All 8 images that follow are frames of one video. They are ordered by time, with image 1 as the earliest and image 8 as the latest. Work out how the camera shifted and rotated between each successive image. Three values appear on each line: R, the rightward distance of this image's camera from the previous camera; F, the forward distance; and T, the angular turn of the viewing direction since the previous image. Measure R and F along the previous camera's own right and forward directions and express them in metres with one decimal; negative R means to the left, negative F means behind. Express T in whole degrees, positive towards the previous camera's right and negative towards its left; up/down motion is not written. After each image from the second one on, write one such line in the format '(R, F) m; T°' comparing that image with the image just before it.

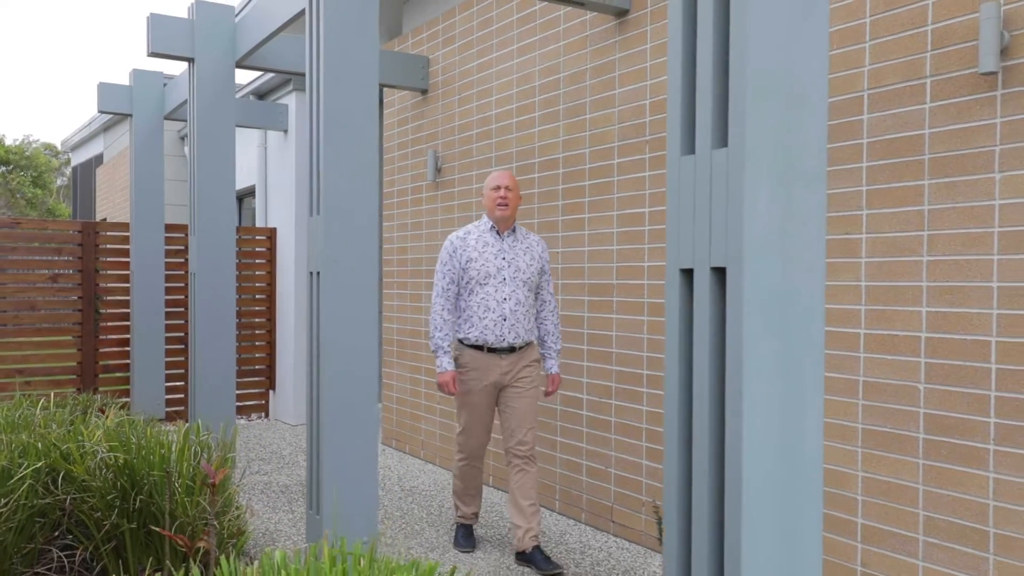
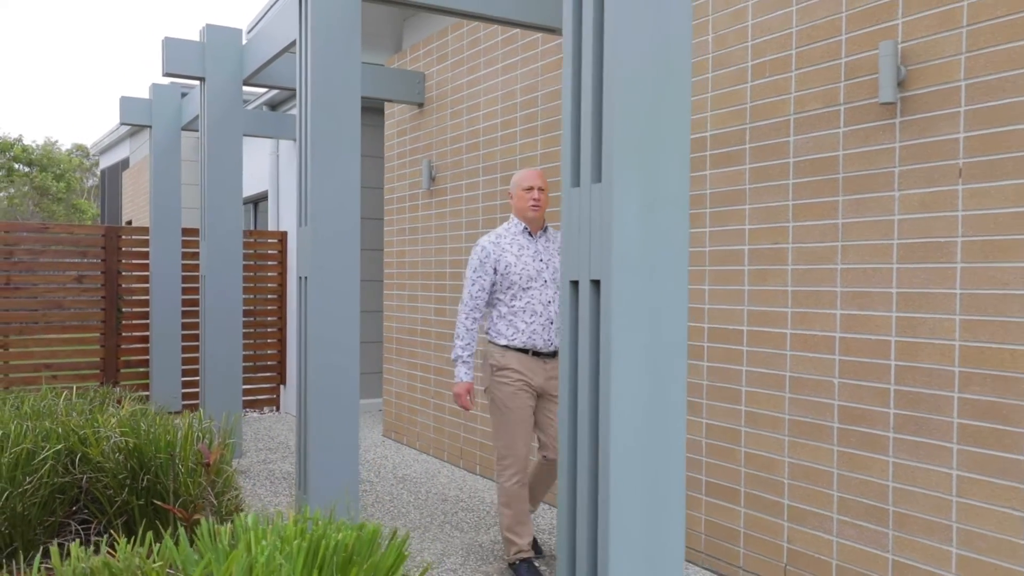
(+0.2, -0.3) m; -2°
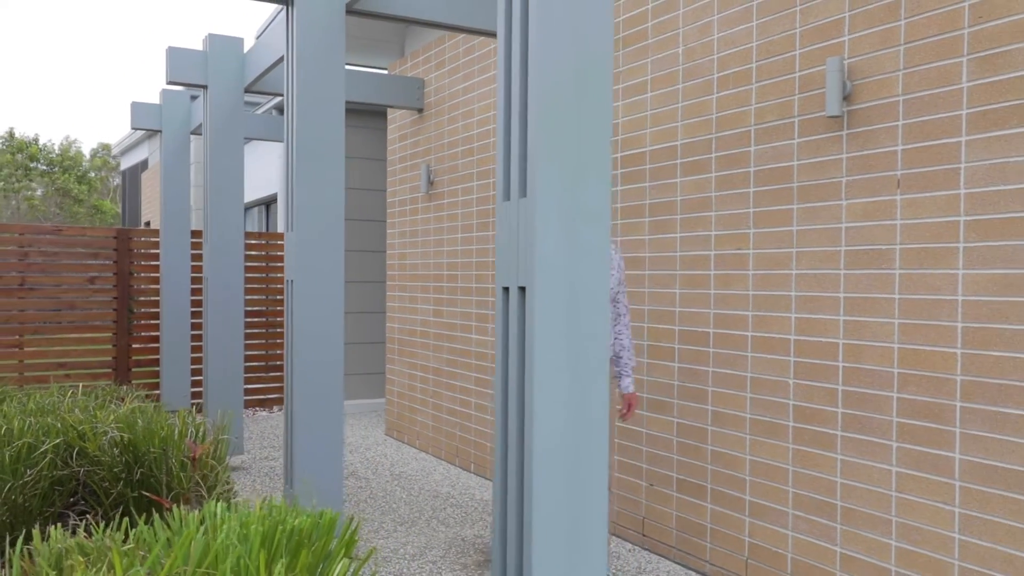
(+0.2, -0.1) m; -2°
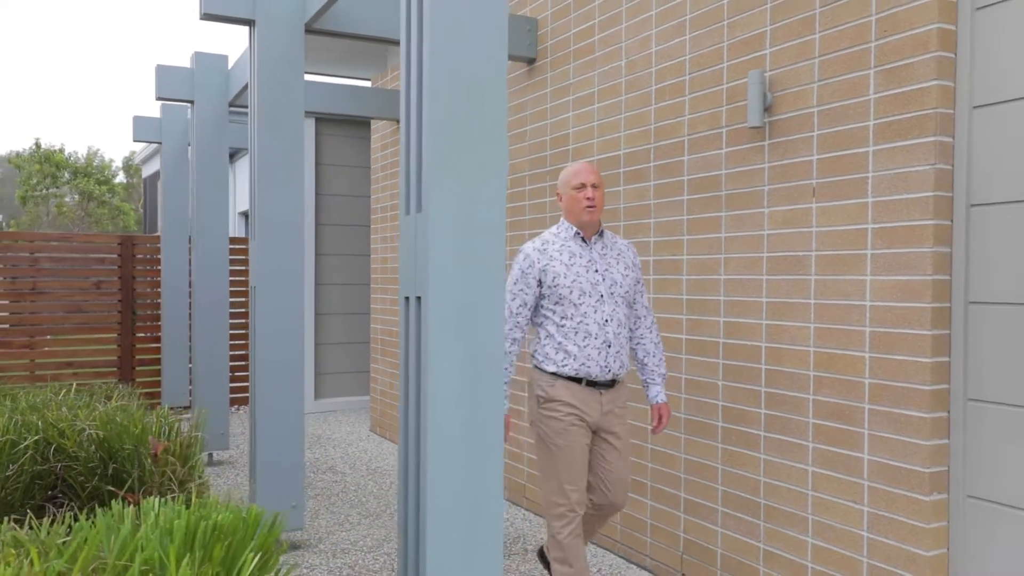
(+0.4, -0.2) m; -2°
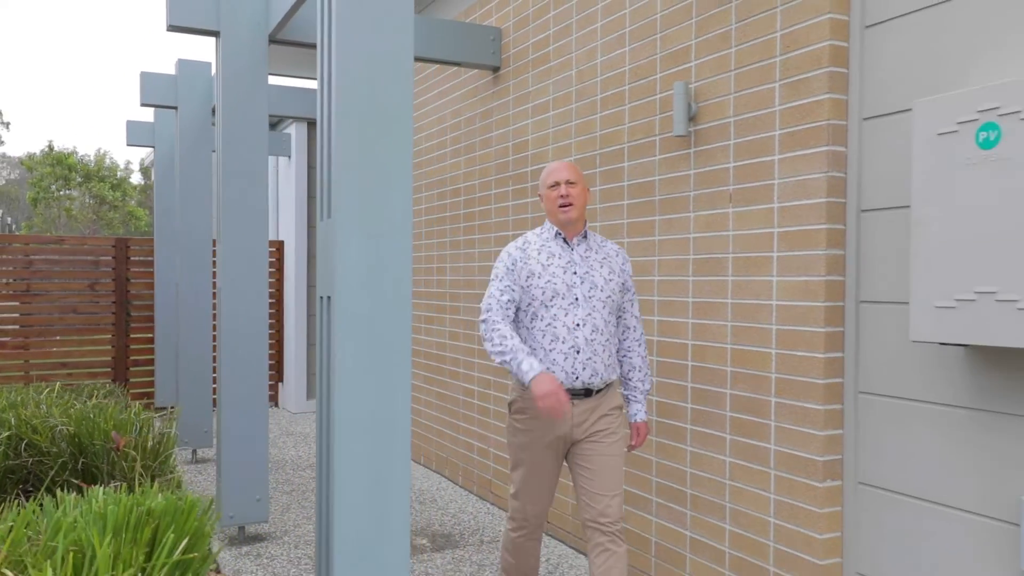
(+0.3, -0.1) m; -1°
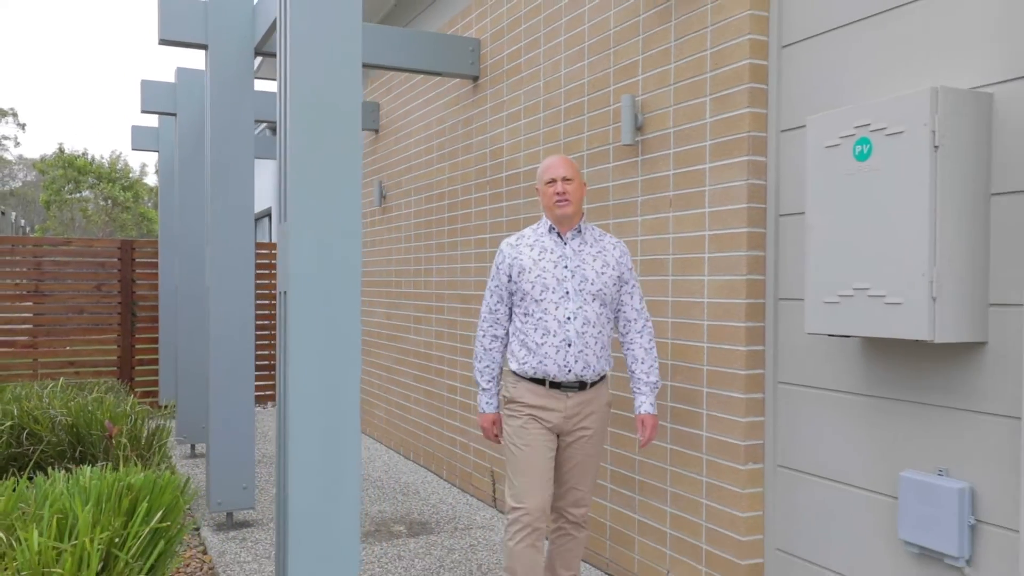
(+0.2, -0.2) m; -1°
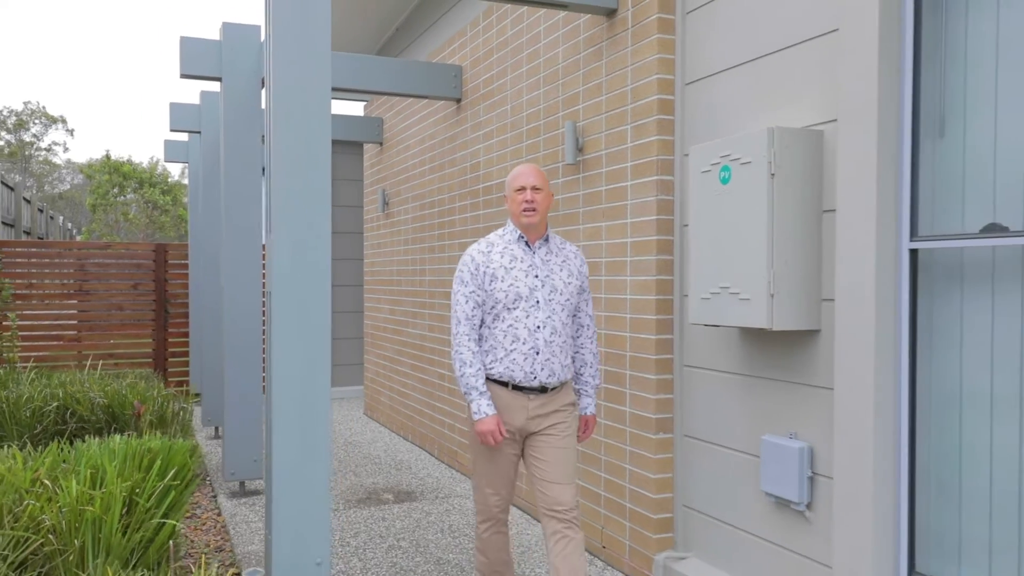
(+0.3, -0.5) m; -2°
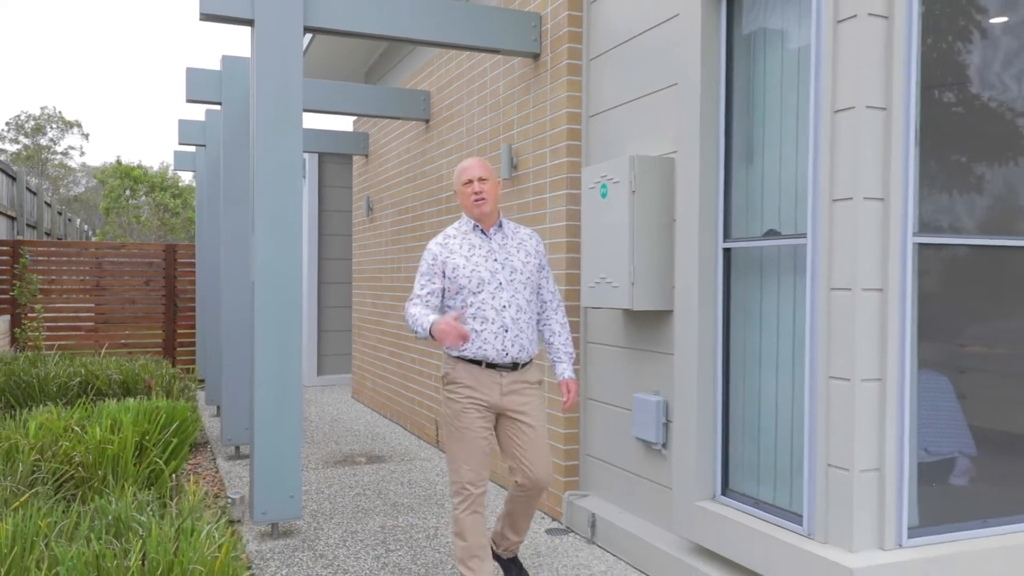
(+0.3, -0.8) m; -1°
